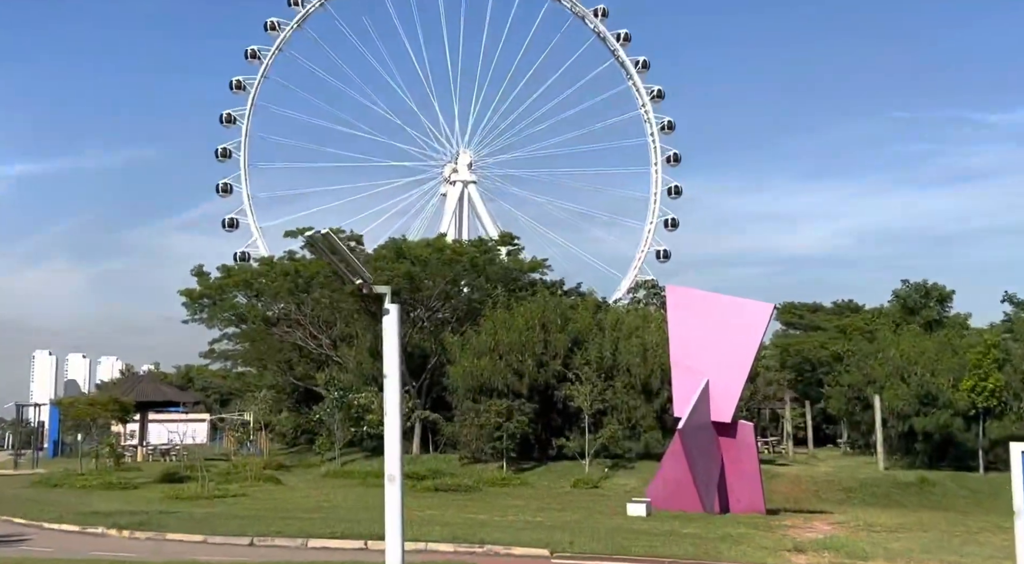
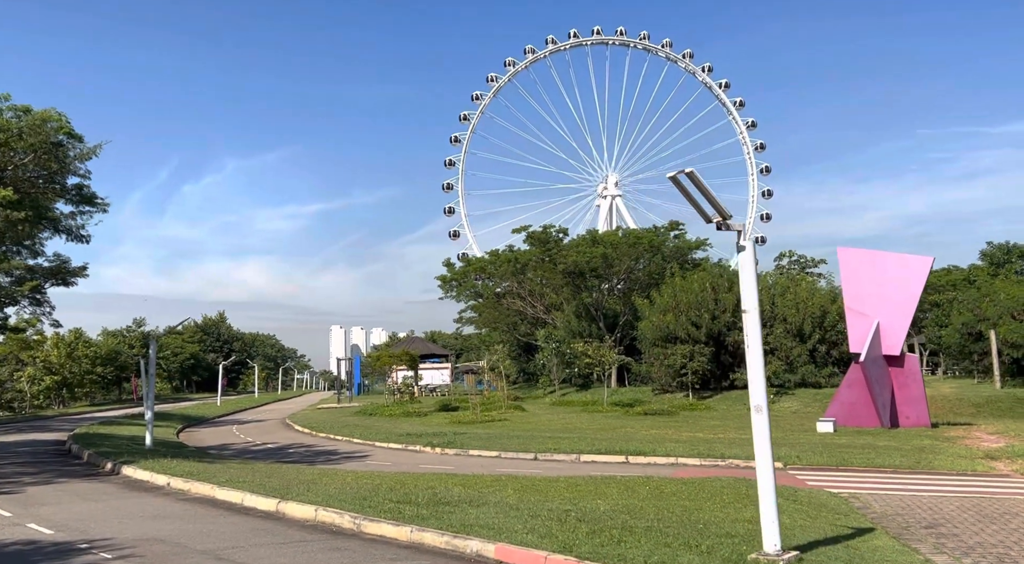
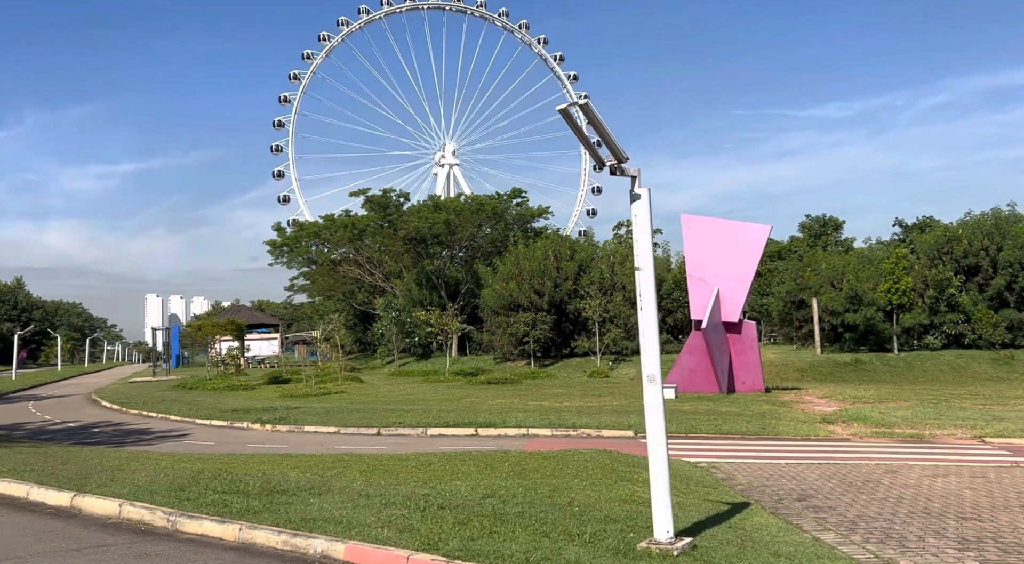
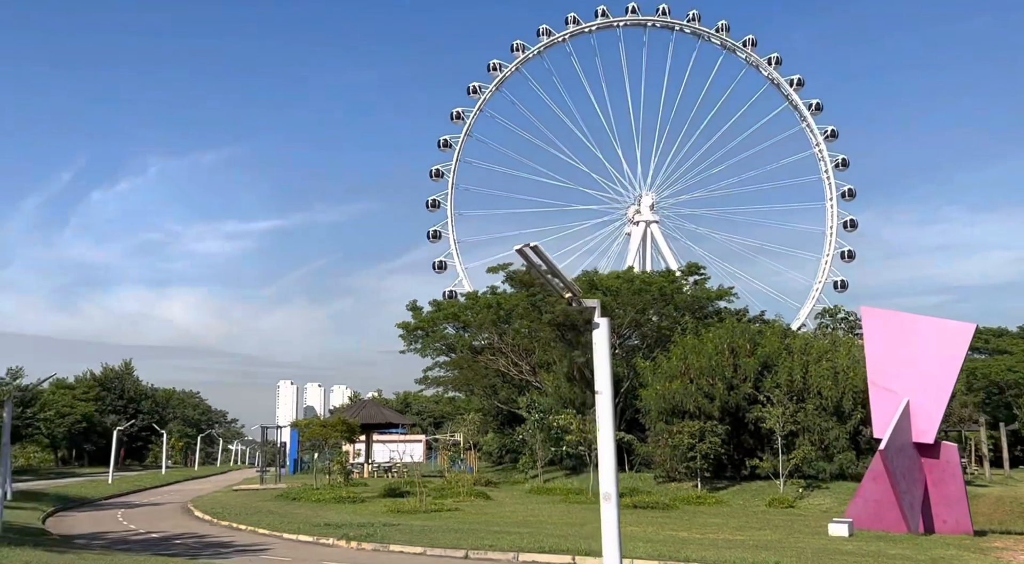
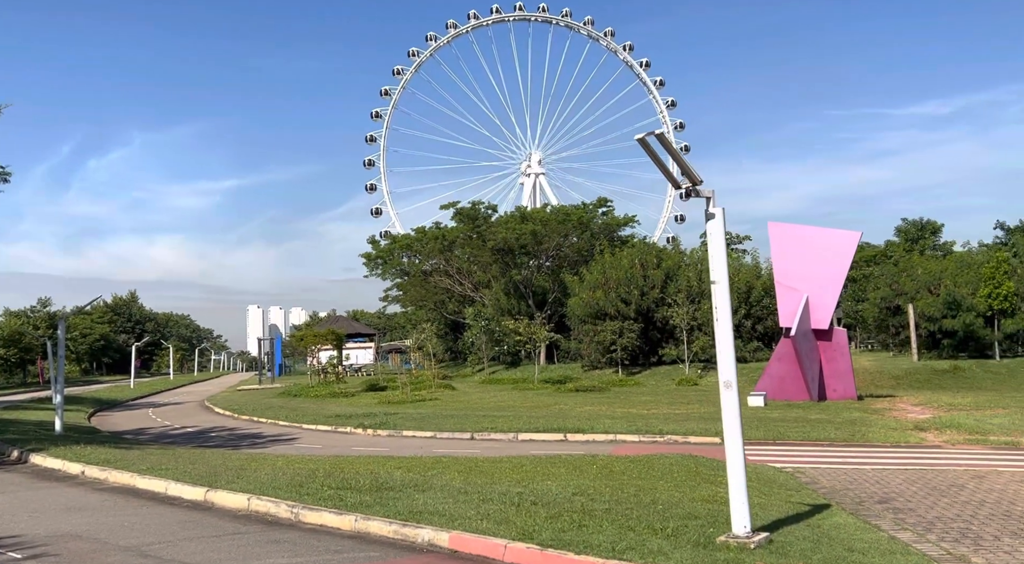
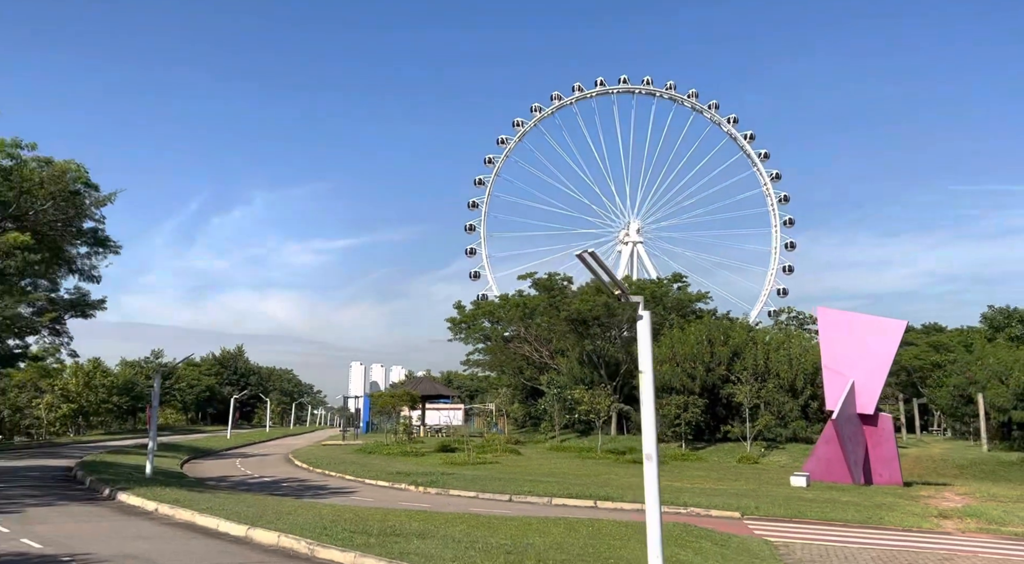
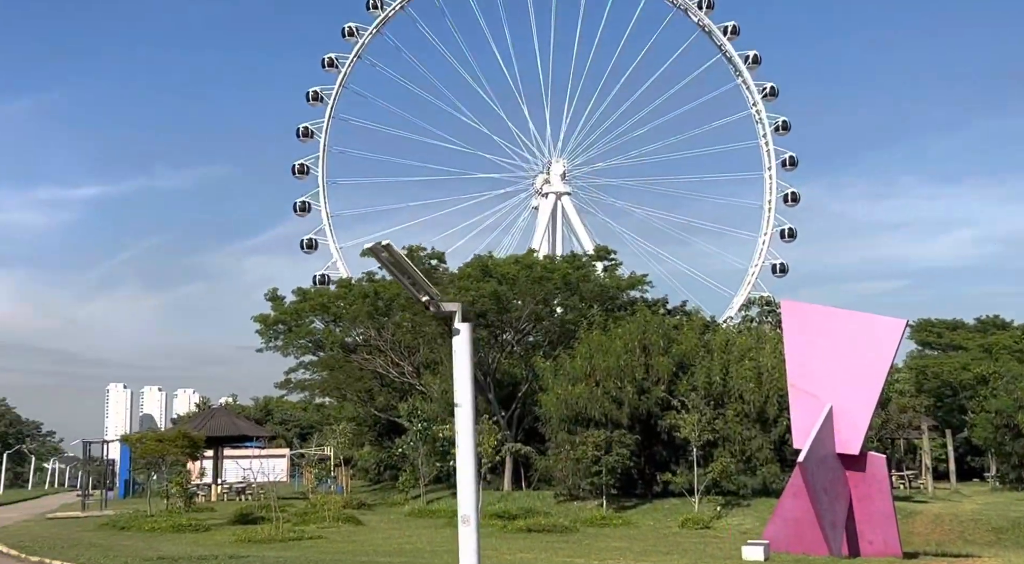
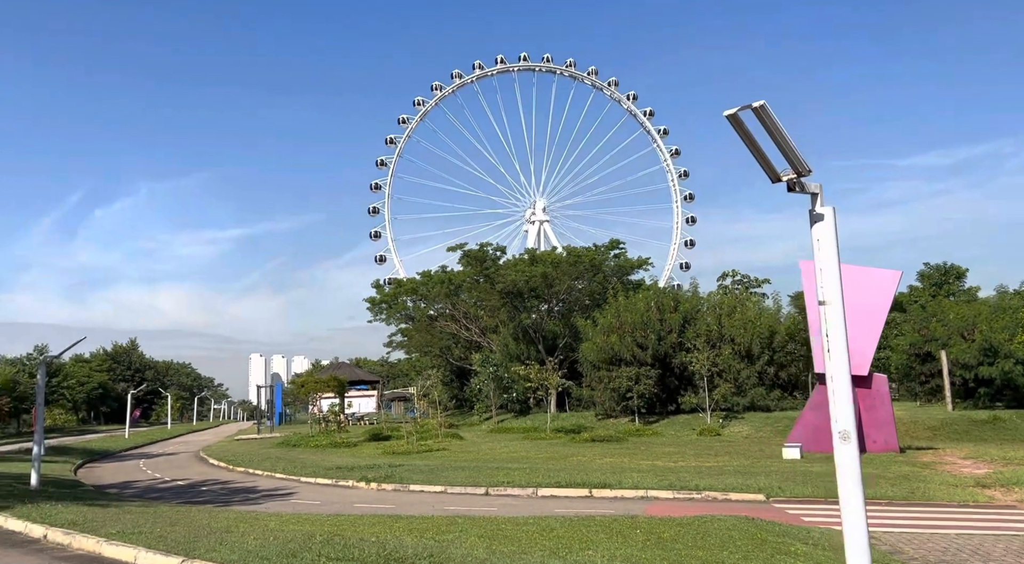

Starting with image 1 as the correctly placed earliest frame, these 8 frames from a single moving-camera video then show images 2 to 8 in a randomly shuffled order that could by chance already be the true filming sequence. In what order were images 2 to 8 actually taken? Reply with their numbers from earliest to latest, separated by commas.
7, 4, 6, 2, 5, 3, 8
